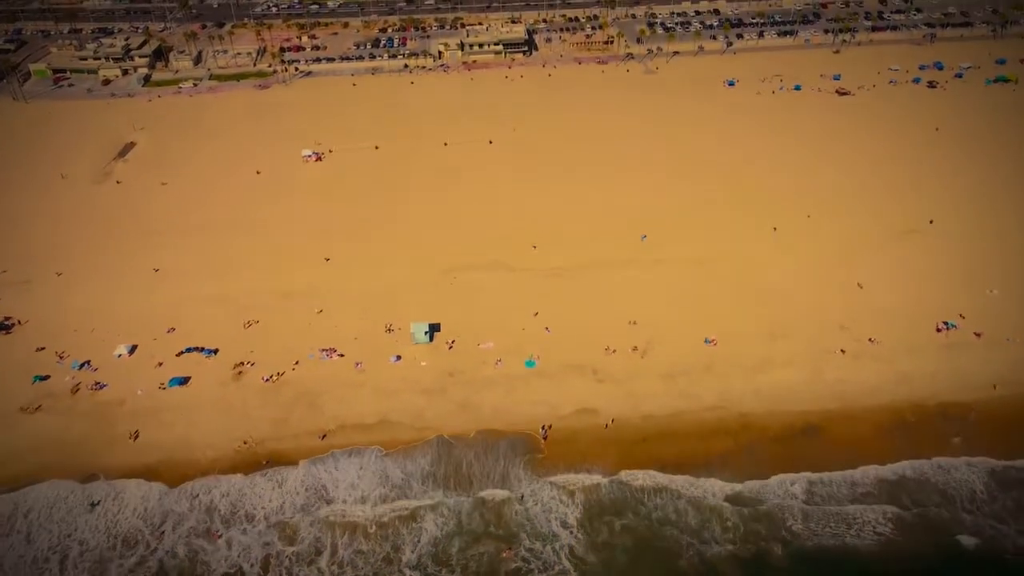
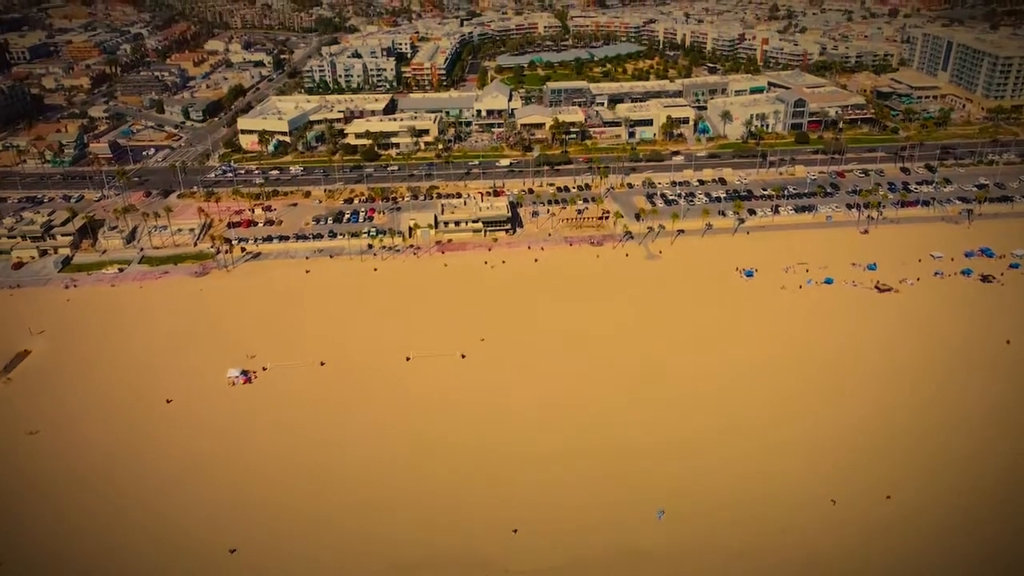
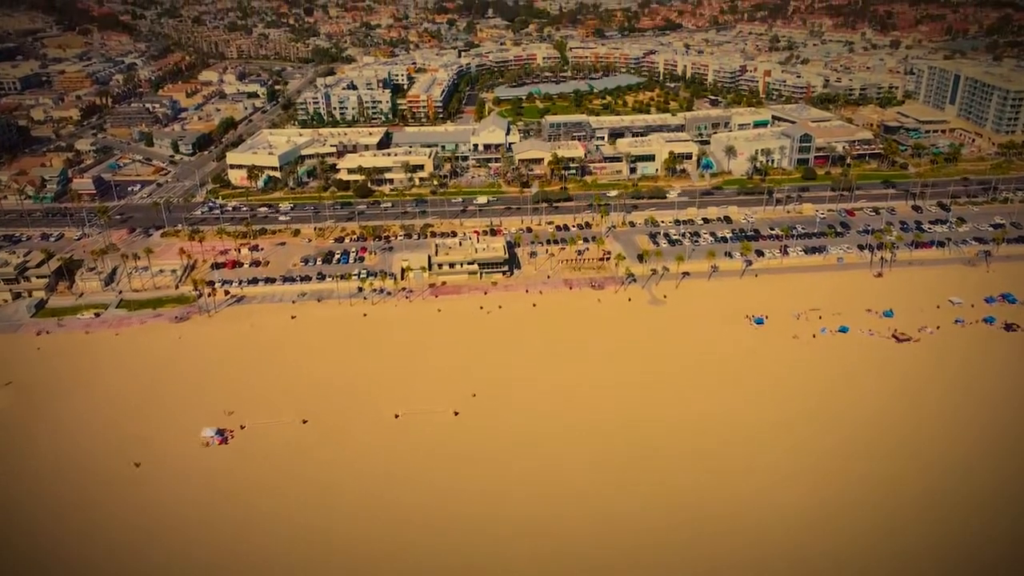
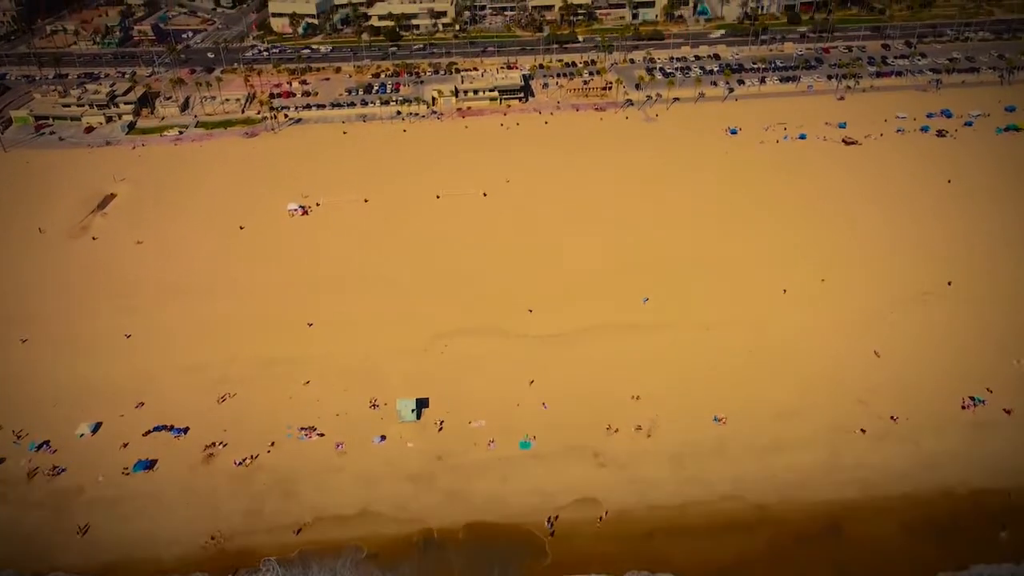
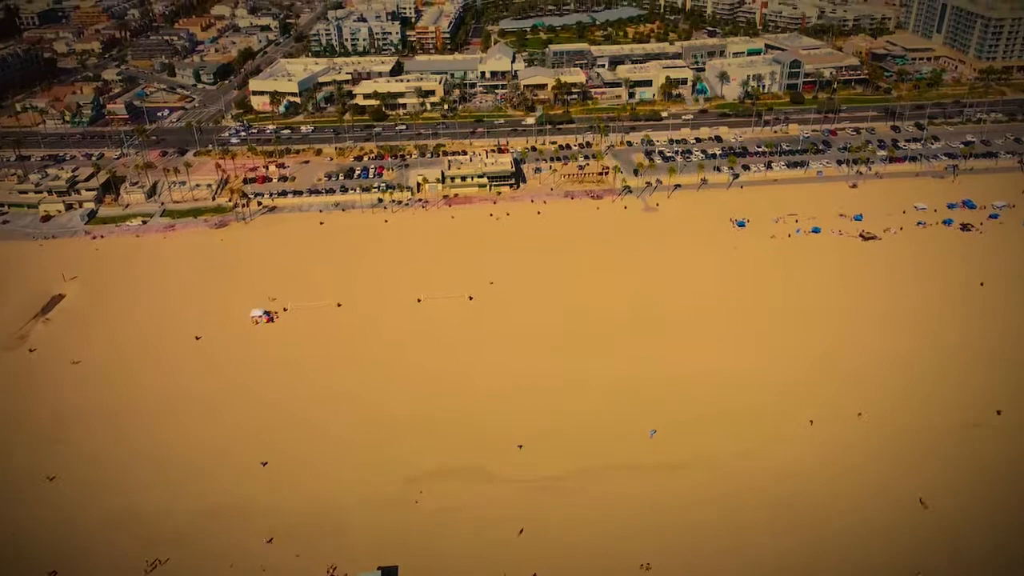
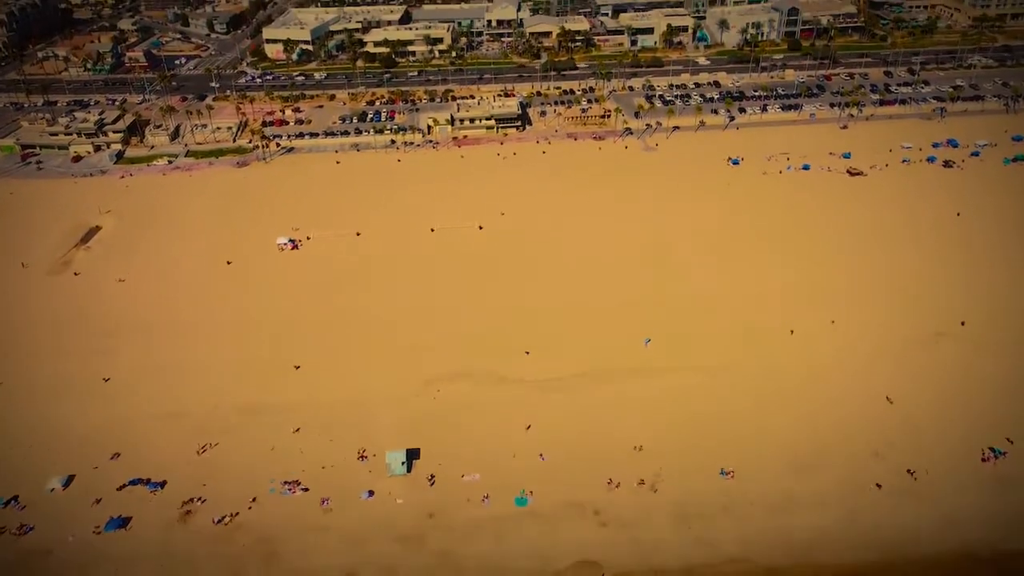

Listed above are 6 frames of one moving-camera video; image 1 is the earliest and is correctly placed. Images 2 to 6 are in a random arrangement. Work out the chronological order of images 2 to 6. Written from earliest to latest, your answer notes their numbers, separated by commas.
4, 6, 5, 2, 3
